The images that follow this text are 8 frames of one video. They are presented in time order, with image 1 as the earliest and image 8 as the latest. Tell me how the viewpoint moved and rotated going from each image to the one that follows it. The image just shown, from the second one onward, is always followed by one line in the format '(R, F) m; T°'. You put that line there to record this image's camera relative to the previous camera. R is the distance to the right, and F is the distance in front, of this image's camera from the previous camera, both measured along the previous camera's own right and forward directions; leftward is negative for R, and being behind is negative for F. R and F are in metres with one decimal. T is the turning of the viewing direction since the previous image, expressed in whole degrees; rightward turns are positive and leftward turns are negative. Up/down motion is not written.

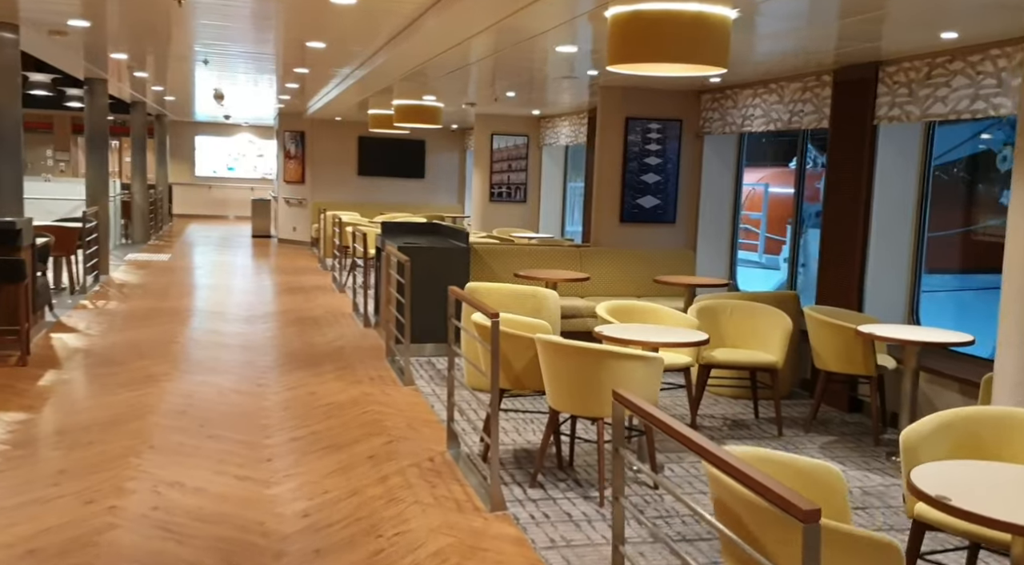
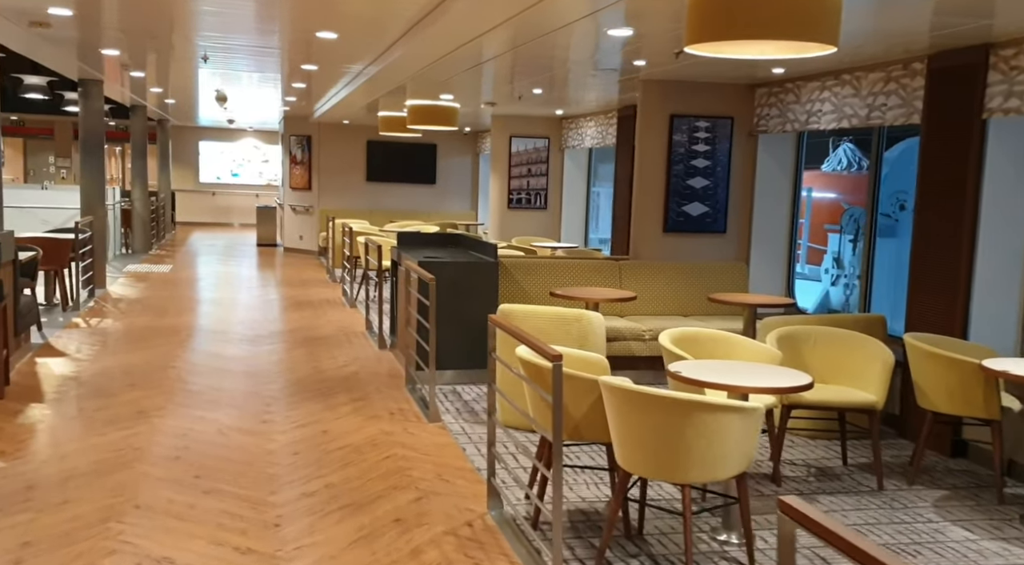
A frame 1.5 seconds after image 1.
(-0.2, +0.7) m; 0°
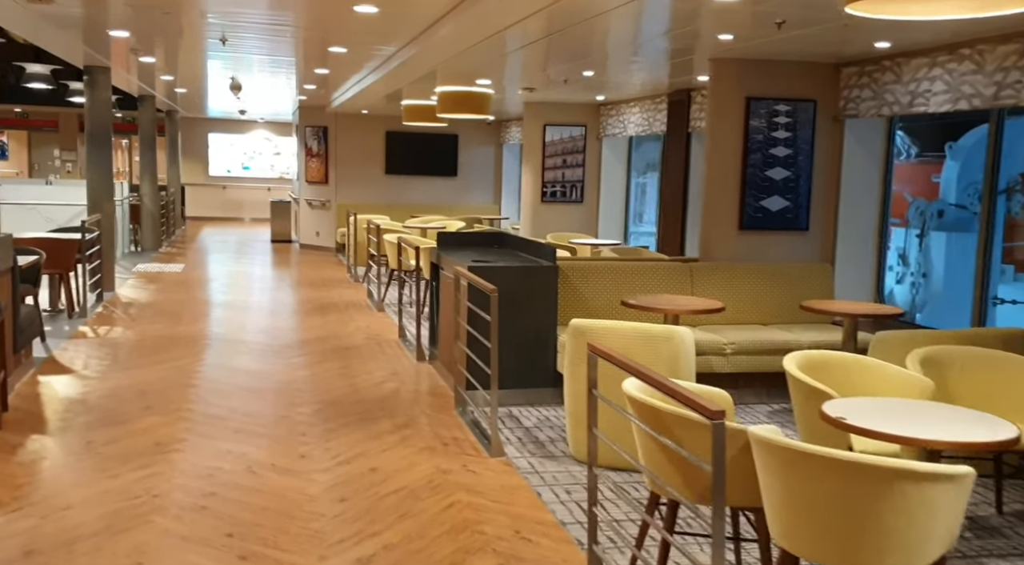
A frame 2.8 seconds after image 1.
(-0.3, +0.7) m; 0°
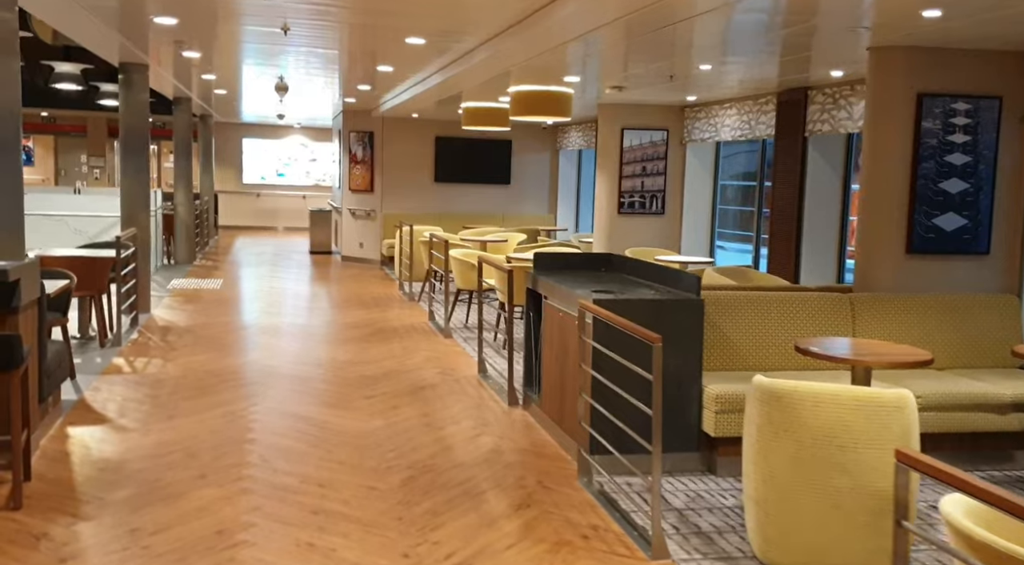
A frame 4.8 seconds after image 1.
(-0.6, +1.0) m; -2°
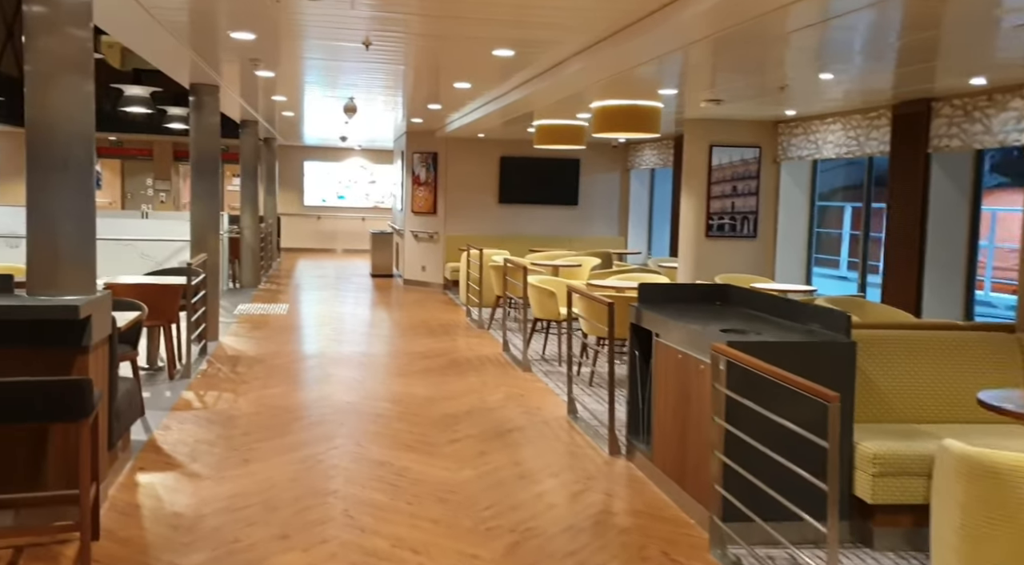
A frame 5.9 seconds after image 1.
(-0.3, +0.5) m; -3°
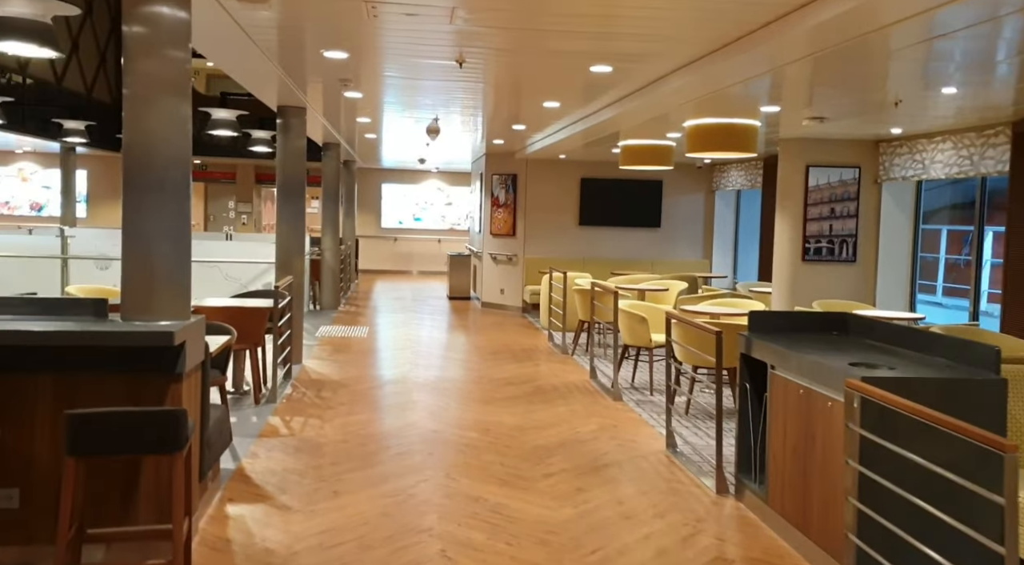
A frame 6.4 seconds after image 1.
(-0.2, +0.2) m; -5°
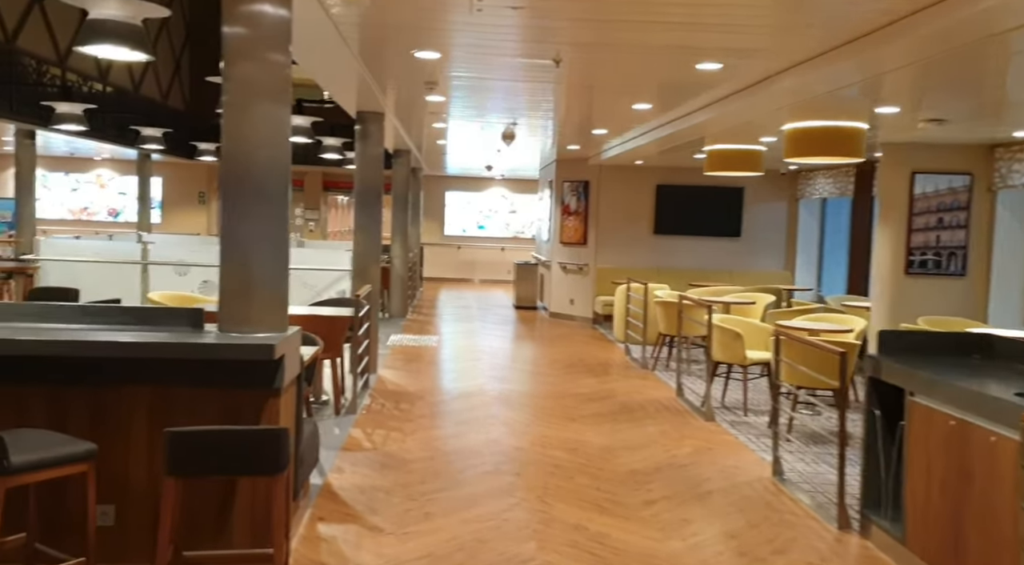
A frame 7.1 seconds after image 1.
(-0.3, +0.3) m; -4°
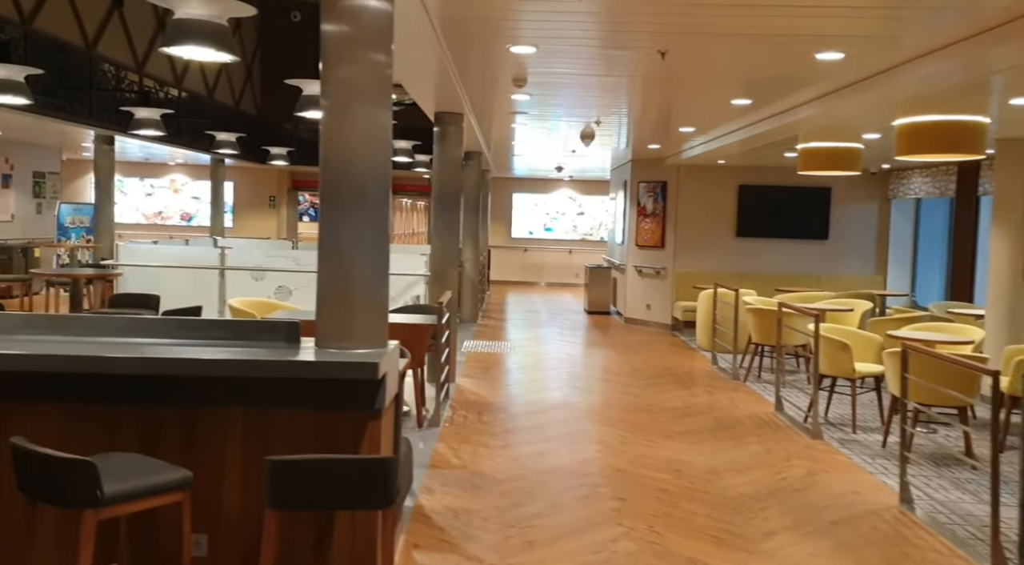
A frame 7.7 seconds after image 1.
(-0.2, +0.3) m; -4°
